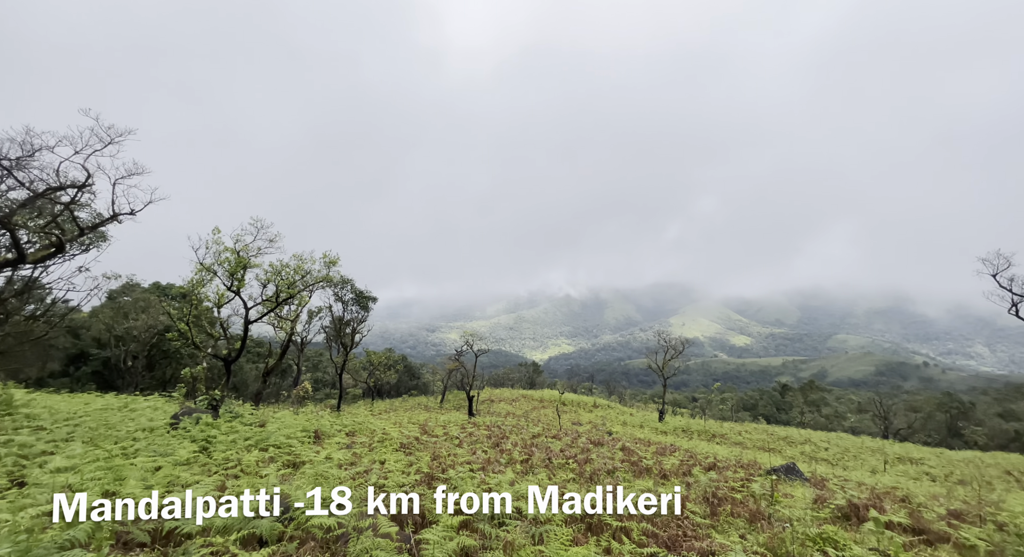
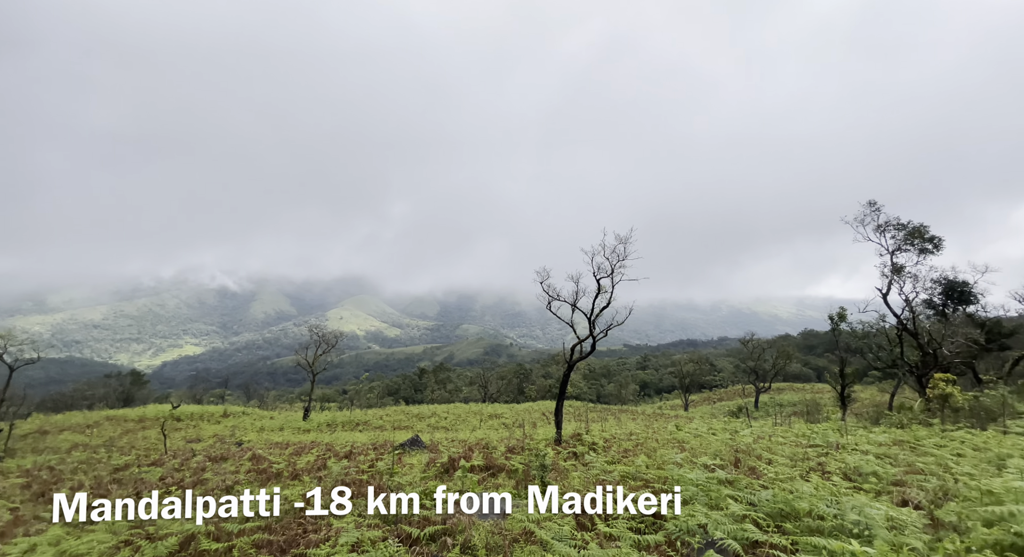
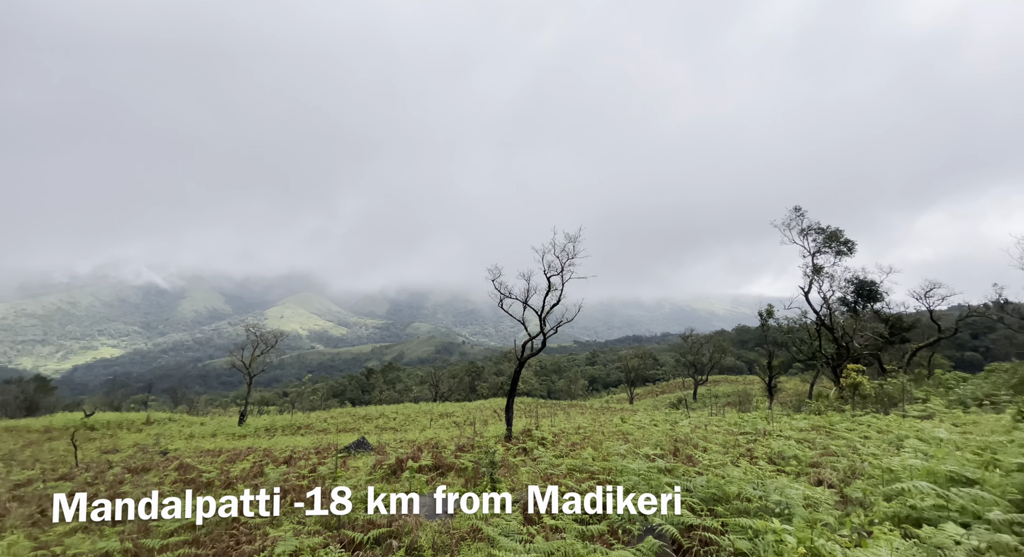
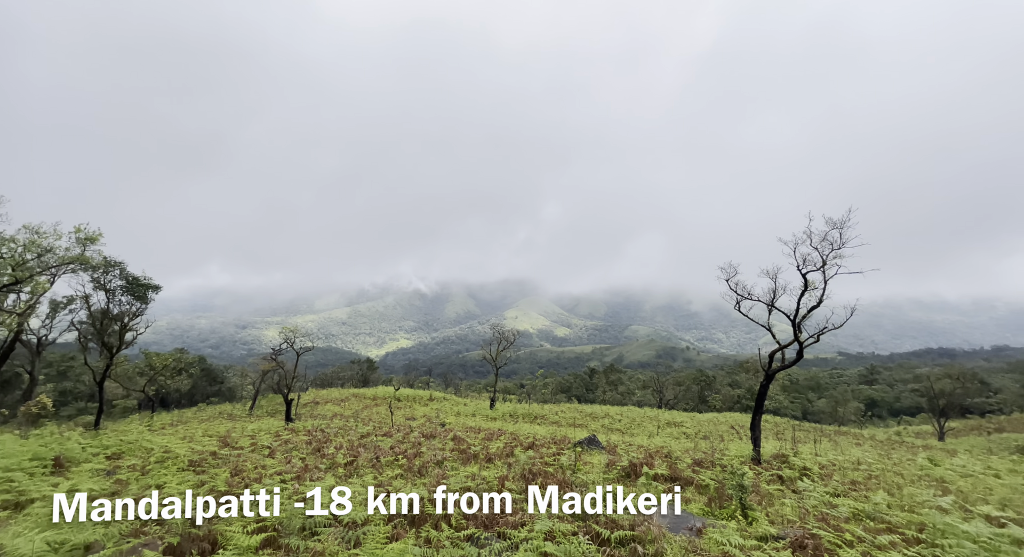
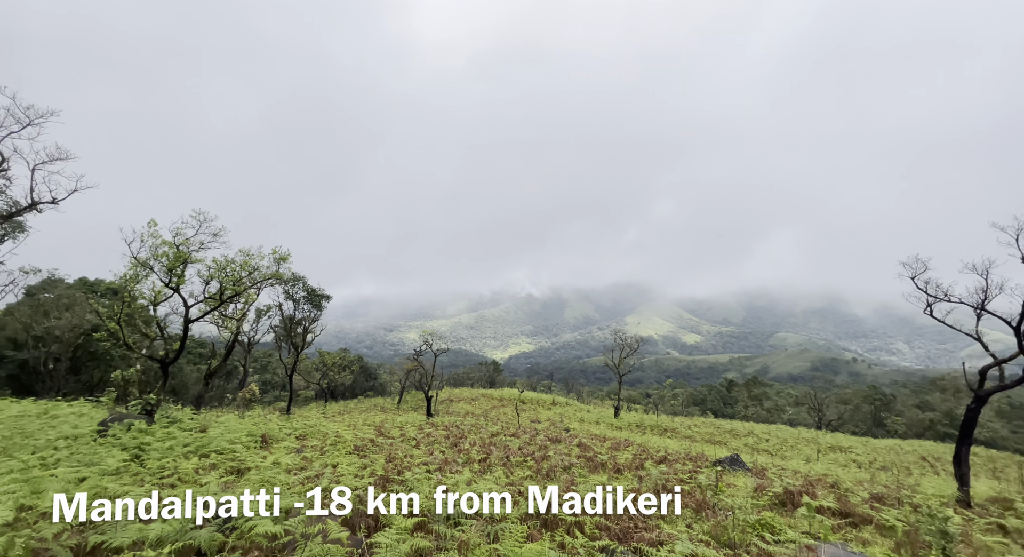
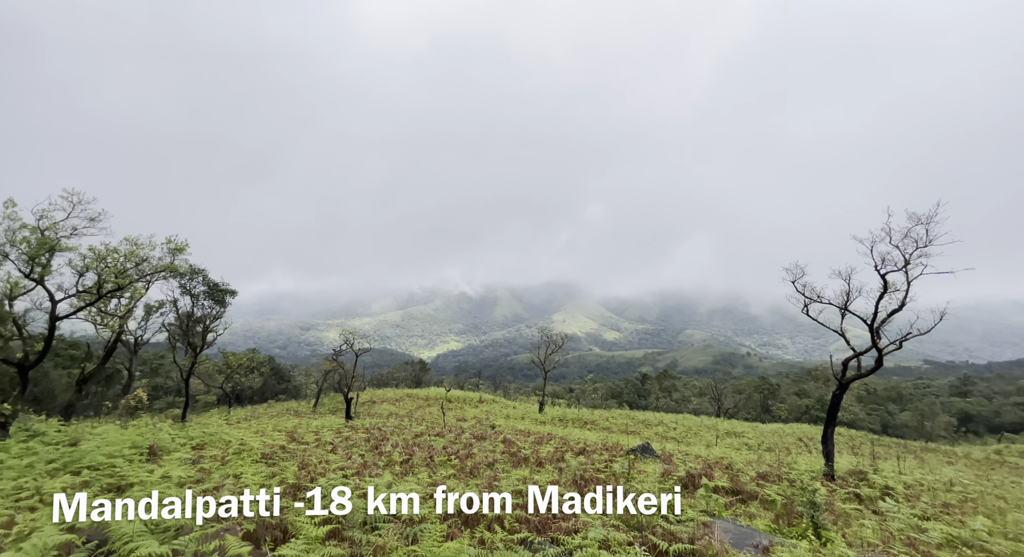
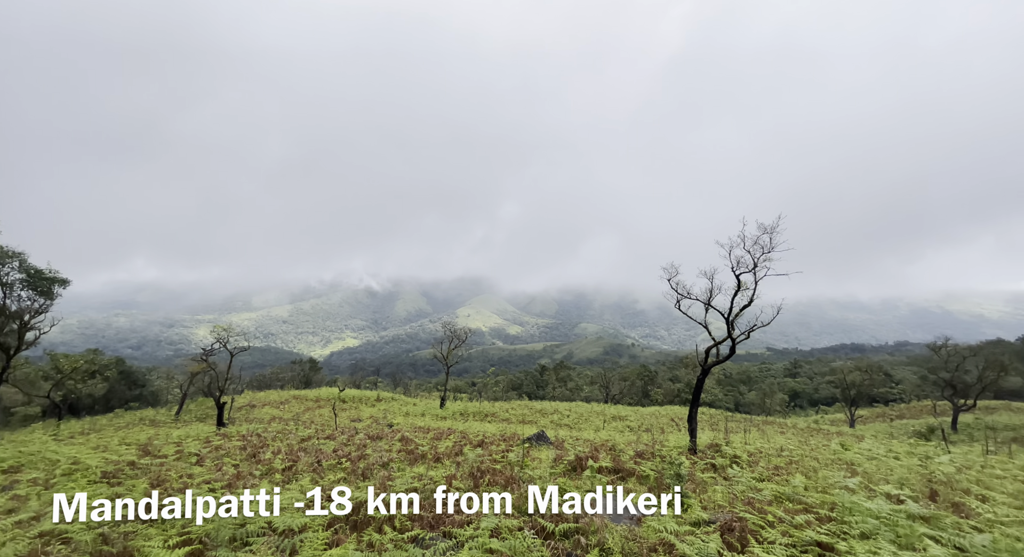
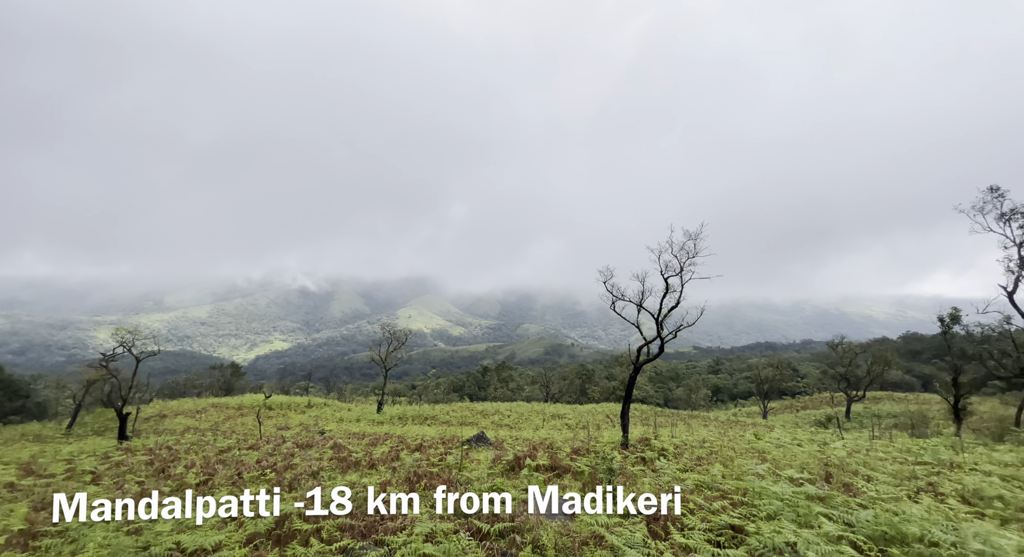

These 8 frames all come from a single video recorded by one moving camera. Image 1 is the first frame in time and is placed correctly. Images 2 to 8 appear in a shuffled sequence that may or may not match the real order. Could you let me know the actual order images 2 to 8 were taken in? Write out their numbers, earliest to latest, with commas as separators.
5, 6, 4, 7, 8, 2, 3
